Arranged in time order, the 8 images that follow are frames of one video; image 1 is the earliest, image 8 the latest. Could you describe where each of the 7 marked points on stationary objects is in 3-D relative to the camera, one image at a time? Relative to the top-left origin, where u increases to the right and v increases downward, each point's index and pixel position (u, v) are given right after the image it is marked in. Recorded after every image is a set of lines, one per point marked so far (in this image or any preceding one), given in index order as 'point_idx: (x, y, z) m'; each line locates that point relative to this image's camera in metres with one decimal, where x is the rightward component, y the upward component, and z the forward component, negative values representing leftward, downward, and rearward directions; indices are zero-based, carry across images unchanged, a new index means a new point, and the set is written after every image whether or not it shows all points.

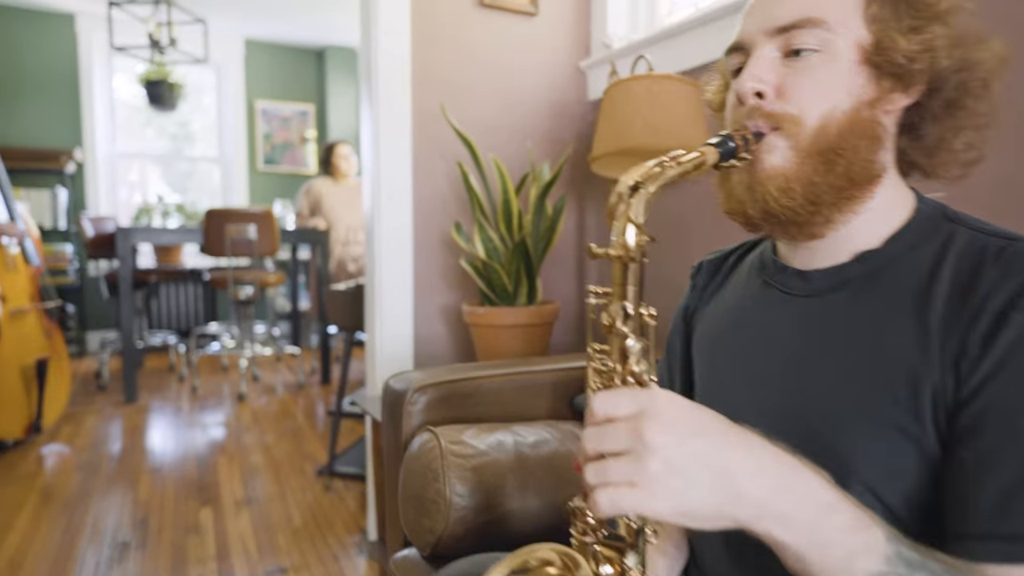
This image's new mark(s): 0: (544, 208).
0: (+0.1, +0.2, +1.5) m
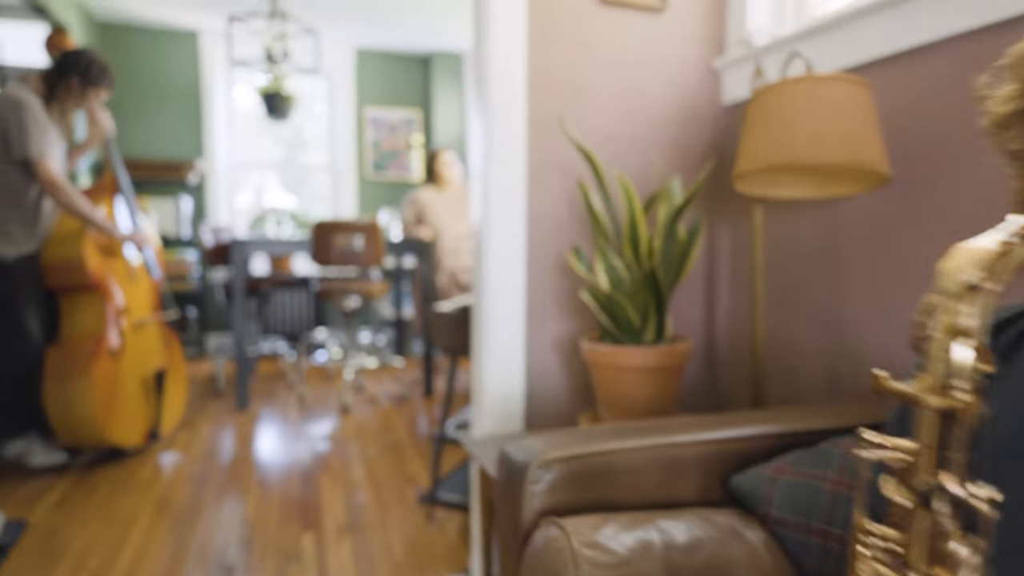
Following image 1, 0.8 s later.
0: (+0.3, +0.1, +1.3) m
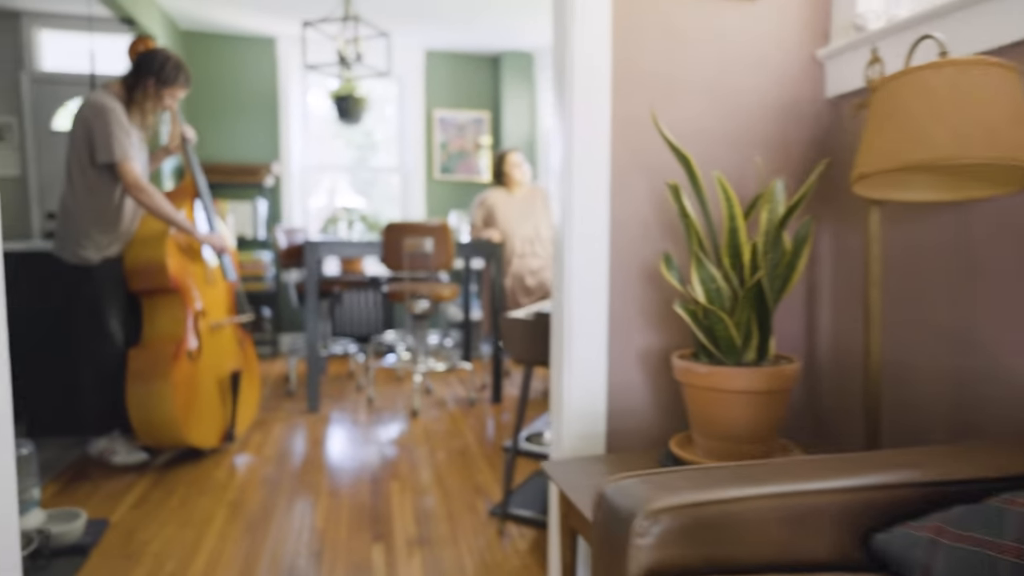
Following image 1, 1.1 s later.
0: (+0.5, +0.1, +1.2) m
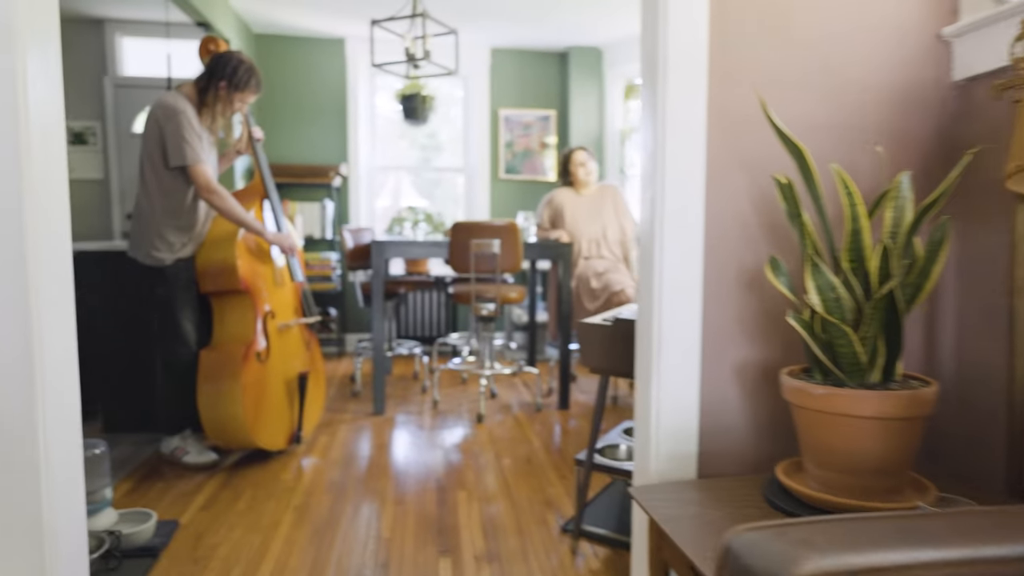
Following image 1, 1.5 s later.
0: (+0.6, +0.1, +1.0) m
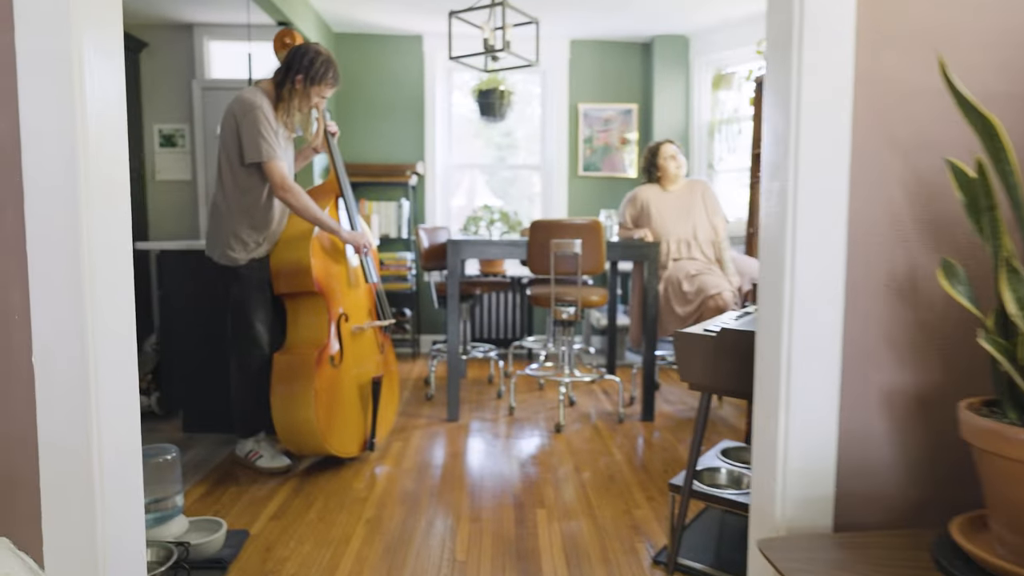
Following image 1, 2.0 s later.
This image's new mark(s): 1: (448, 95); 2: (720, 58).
0: (+0.7, +0.1, +0.8) m
1: (-0.4, +1.3, +4.5) m
2: (+1.2, +1.3, +3.9) m
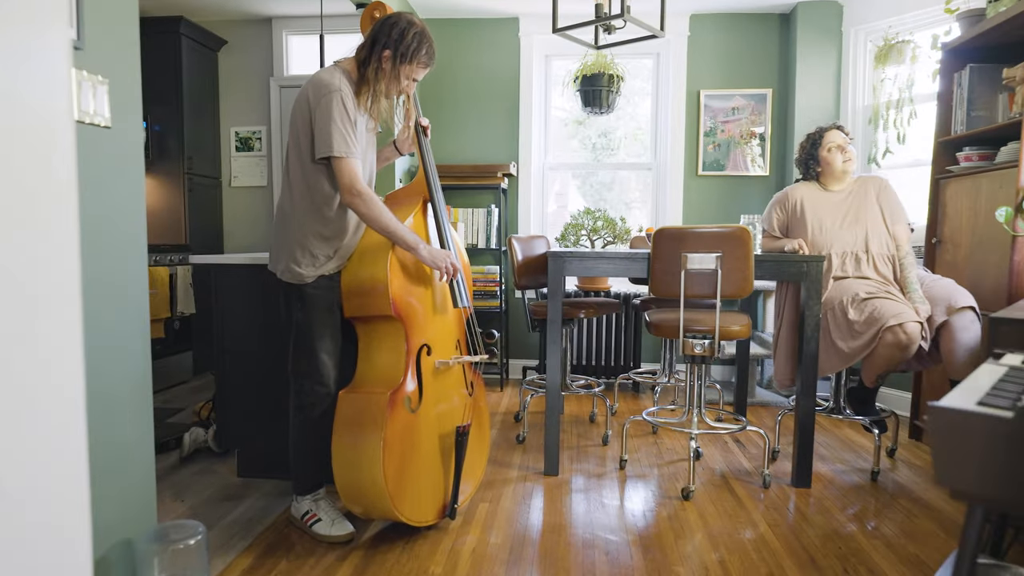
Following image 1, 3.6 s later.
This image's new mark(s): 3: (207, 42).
0: (+0.8, 0.0, +0.1) m
1: (+0.2, +1.2, +4.0) m
2: (+1.7, +1.2, +3.1) m
3: (-1.8, +1.5, +4.1) m
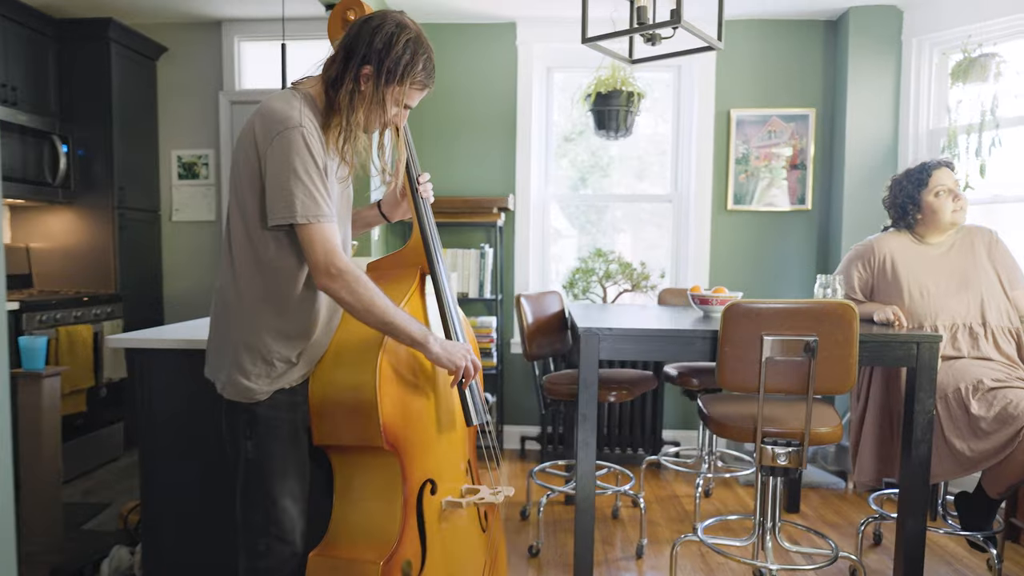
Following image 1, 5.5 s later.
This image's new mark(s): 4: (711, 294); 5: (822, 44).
0: (+1.0, -0.2, -0.4) m
1: (+0.1, +0.9, +3.4) m
2: (+1.7, +1.0, +2.6) m
3: (-1.9, +1.2, +3.4) m
4: (+0.6, 0.0, +2.2) m
5: (+1.4, +1.1, +3.2) m
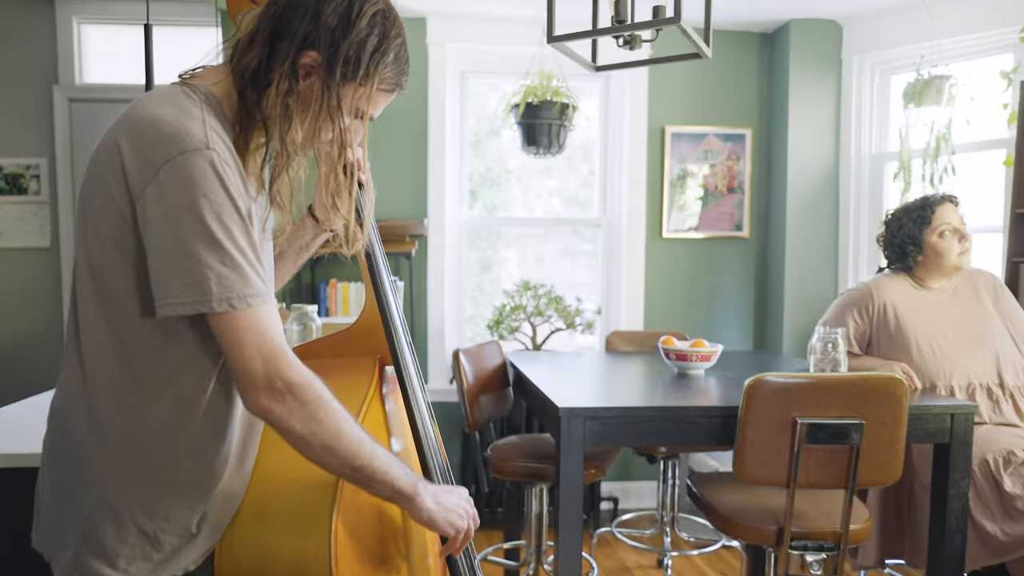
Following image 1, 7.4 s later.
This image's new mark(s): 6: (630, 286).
0: (+1.3, -0.4, -0.7) m
1: (-0.2, +0.8, +3.0) m
2: (+1.5, +0.9, +2.5) m
3: (-2.2, +1.0, +2.6) m
4: (+0.5, -0.2, +1.9) m
5: (+1.0, +1.0, +3.0) m
6: (+0.5, +0.1, +3.0) m
